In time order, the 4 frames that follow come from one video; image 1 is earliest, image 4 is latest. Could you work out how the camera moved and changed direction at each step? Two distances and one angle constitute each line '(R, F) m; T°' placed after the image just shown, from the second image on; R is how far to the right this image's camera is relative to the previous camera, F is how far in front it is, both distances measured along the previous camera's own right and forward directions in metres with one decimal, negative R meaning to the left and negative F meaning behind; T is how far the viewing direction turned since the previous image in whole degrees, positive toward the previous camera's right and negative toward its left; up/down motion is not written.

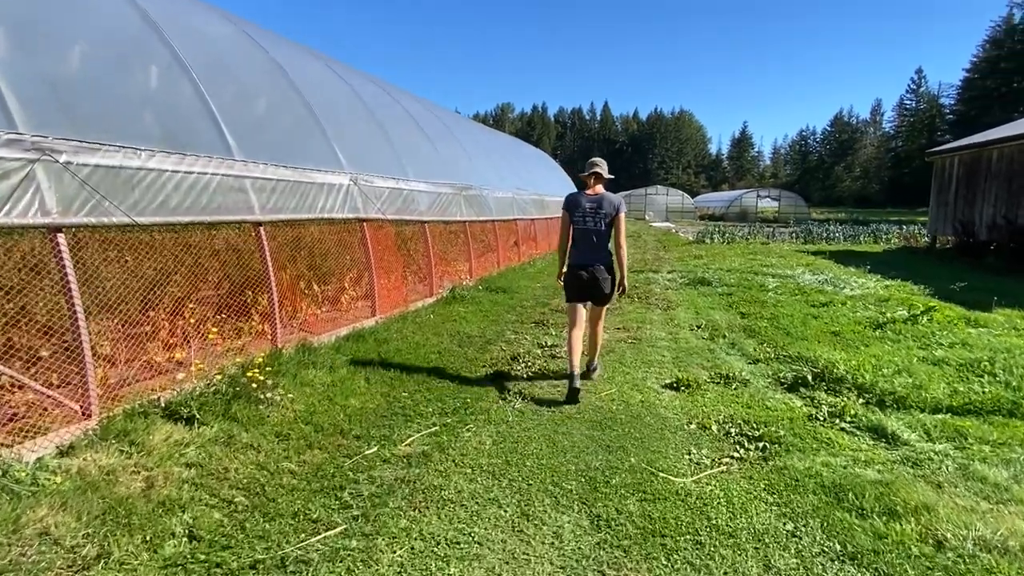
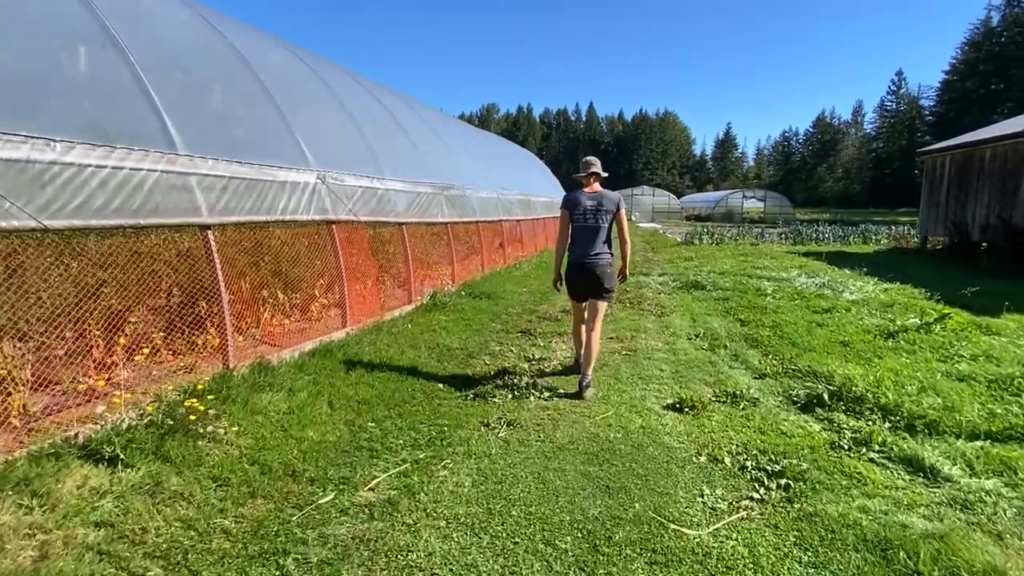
(0.0, +0.5) m; +1°
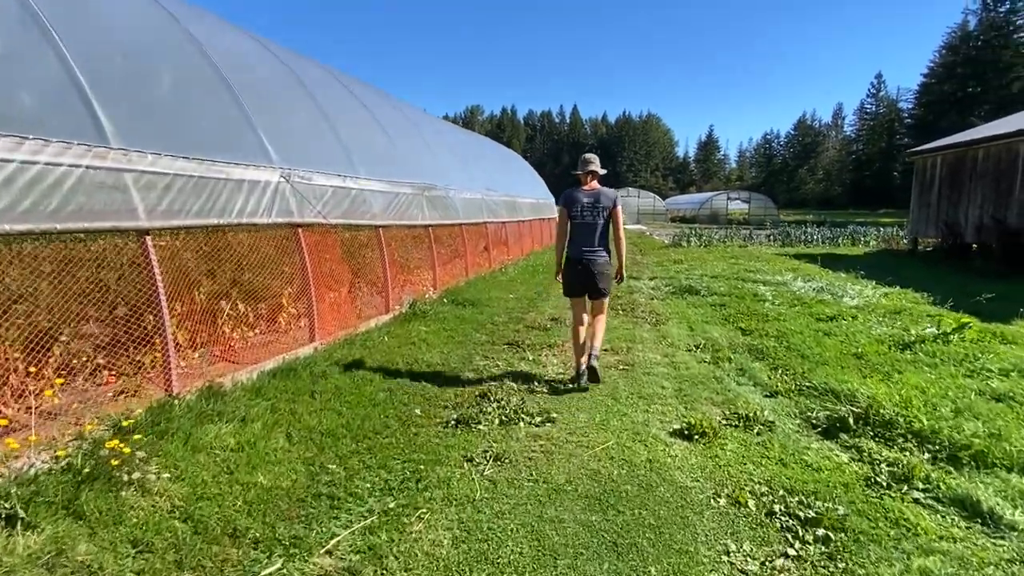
(0.0, +0.5) m; +1°
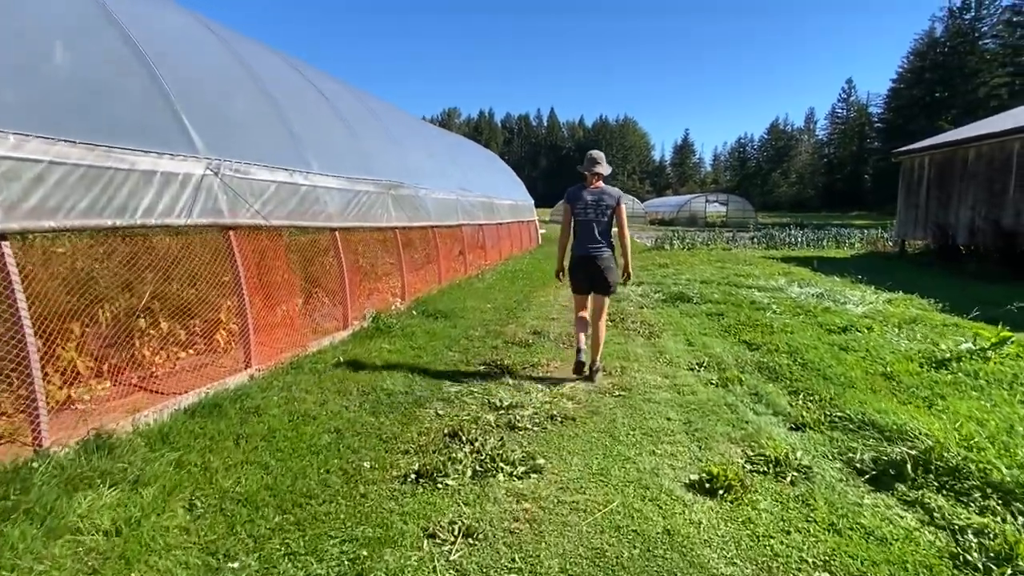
(0.0, +0.8) m; +2°
